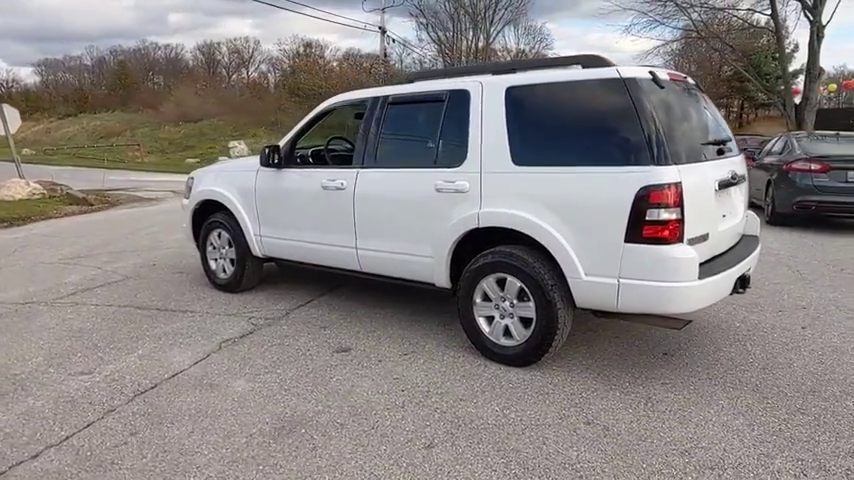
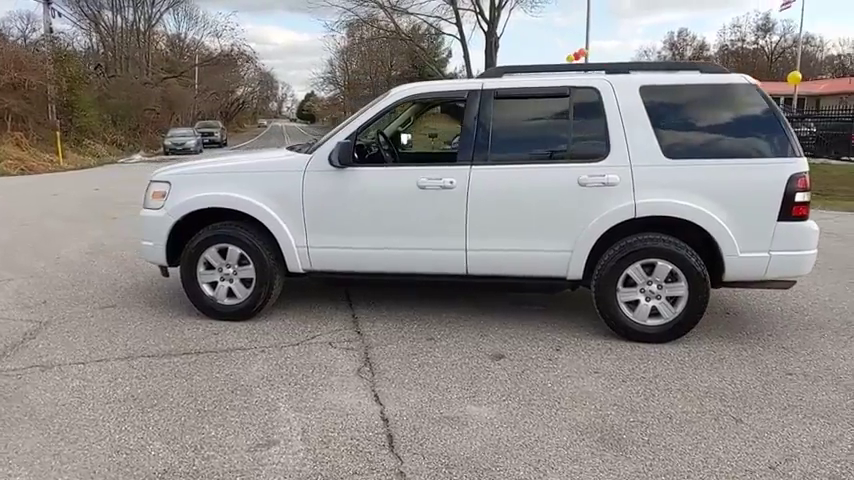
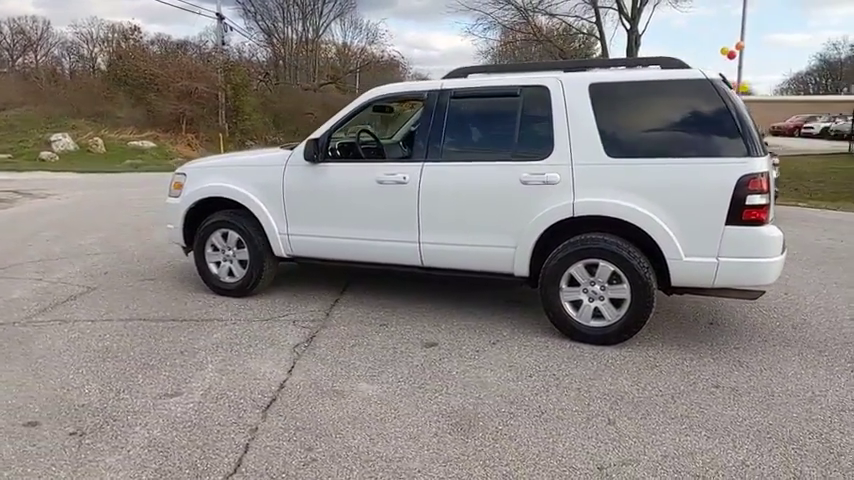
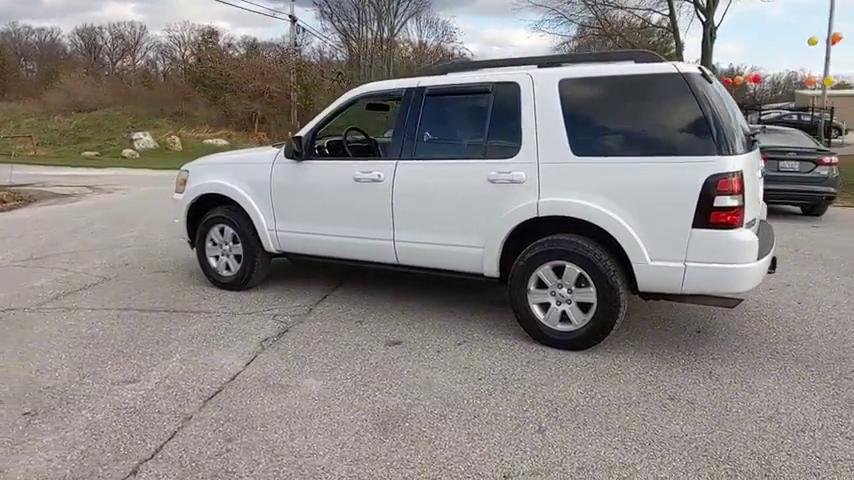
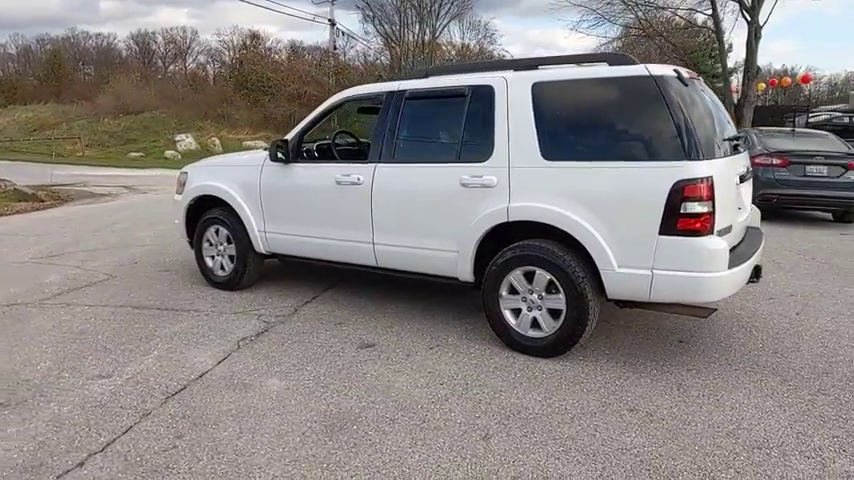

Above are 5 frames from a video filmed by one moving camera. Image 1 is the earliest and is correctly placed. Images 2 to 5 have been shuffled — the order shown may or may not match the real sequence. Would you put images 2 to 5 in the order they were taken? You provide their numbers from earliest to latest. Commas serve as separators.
5, 4, 3, 2
